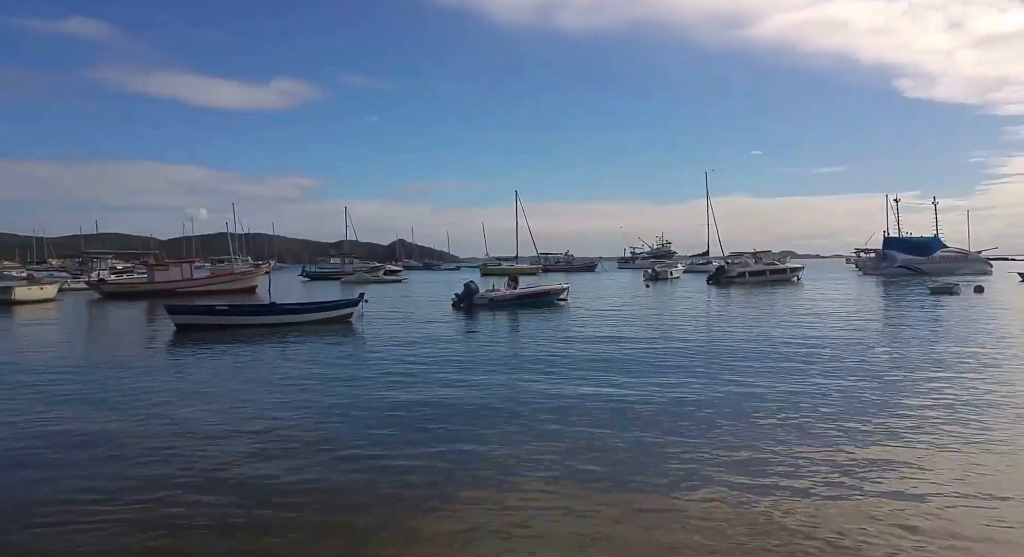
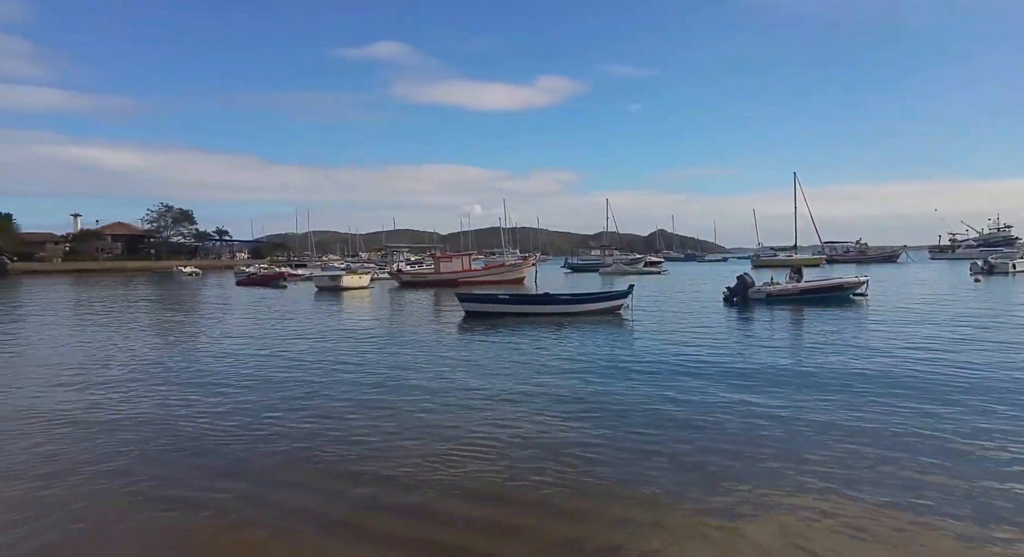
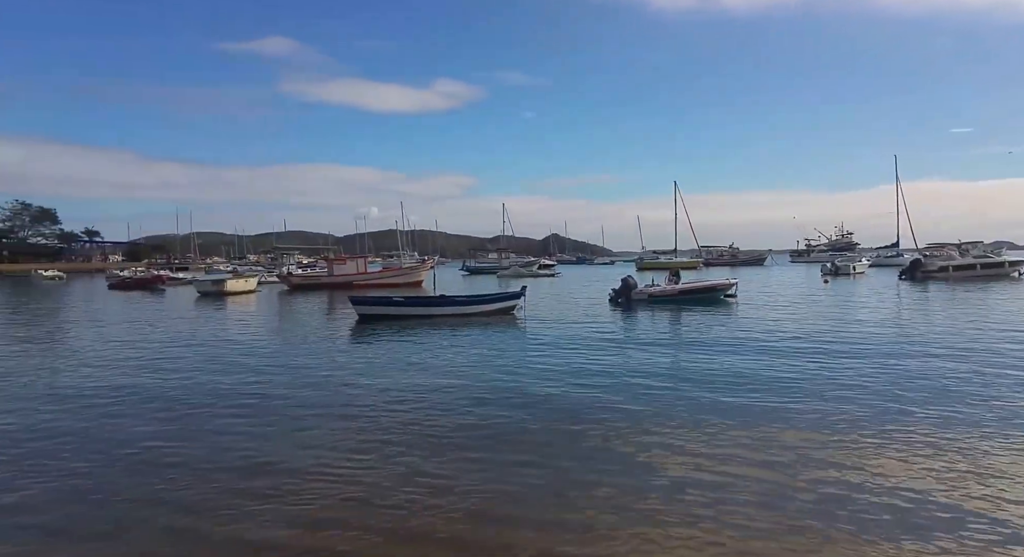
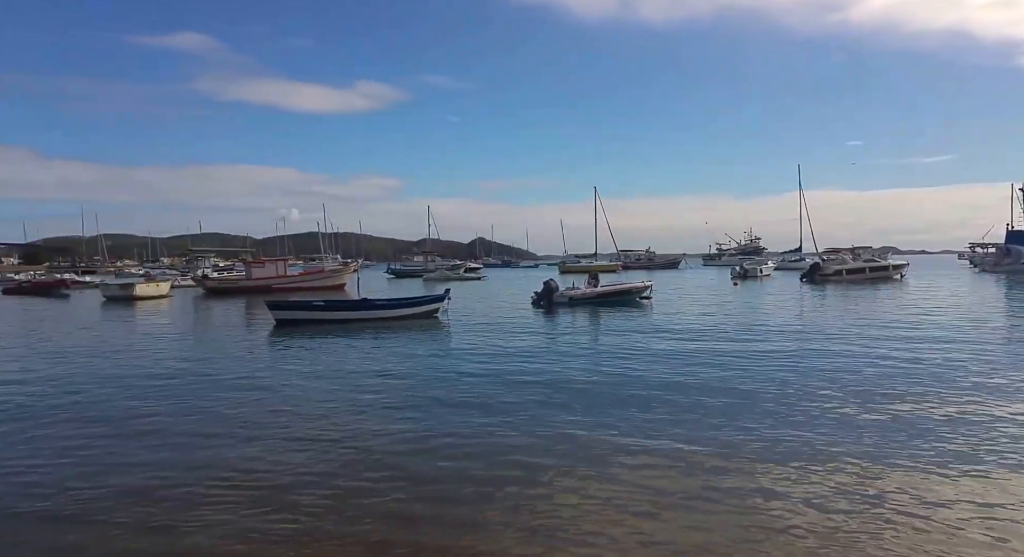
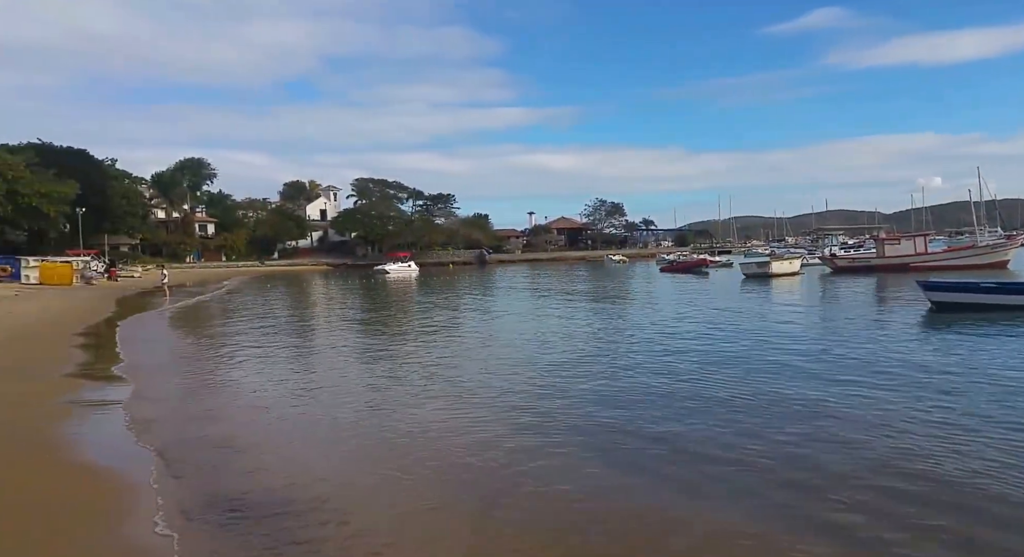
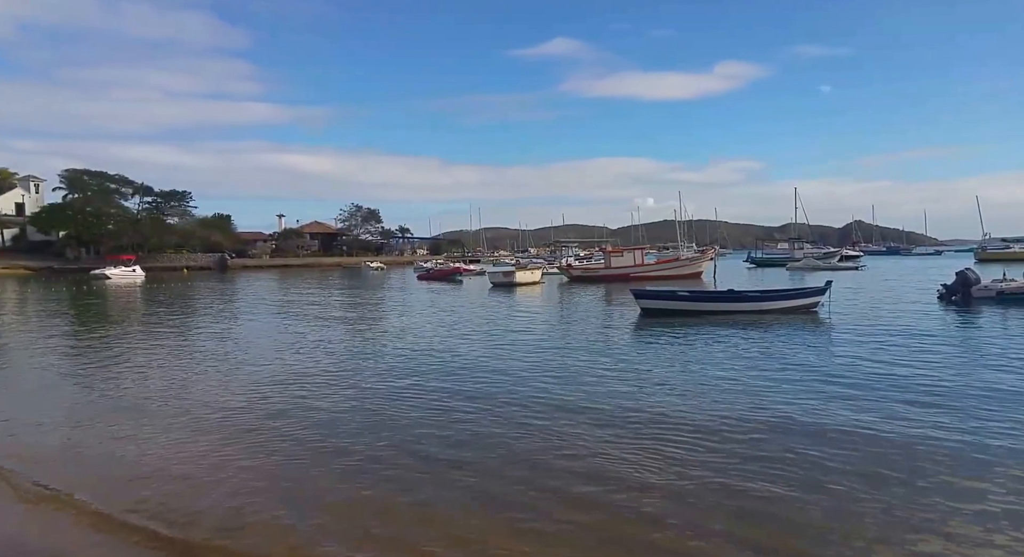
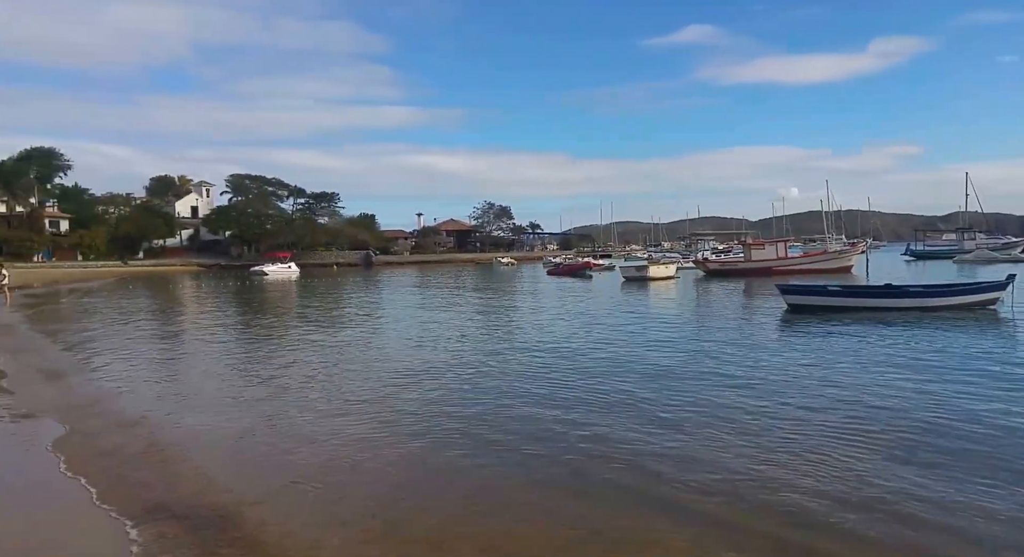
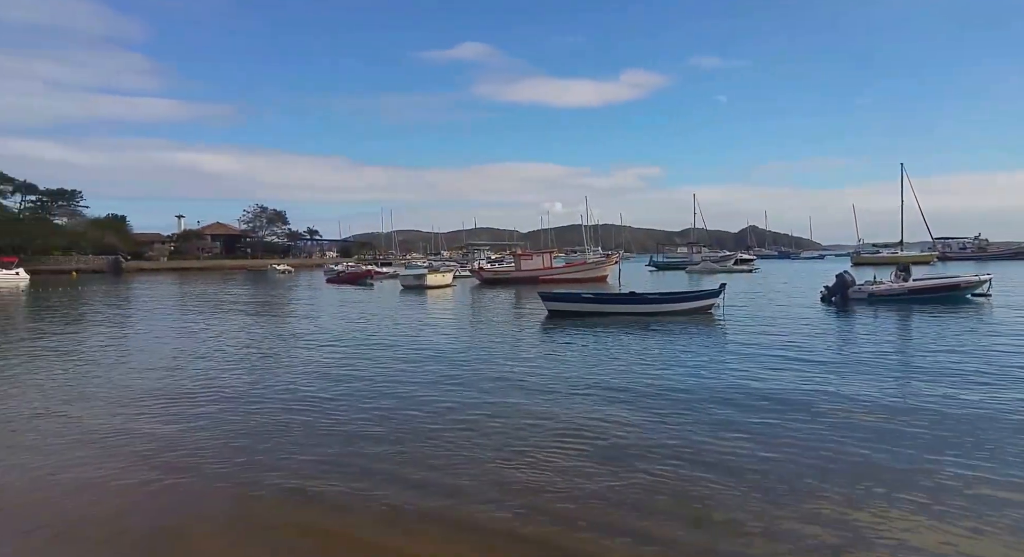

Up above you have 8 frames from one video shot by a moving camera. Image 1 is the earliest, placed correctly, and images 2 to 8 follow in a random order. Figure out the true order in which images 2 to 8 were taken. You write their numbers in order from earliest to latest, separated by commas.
4, 3, 2, 8, 6, 7, 5
